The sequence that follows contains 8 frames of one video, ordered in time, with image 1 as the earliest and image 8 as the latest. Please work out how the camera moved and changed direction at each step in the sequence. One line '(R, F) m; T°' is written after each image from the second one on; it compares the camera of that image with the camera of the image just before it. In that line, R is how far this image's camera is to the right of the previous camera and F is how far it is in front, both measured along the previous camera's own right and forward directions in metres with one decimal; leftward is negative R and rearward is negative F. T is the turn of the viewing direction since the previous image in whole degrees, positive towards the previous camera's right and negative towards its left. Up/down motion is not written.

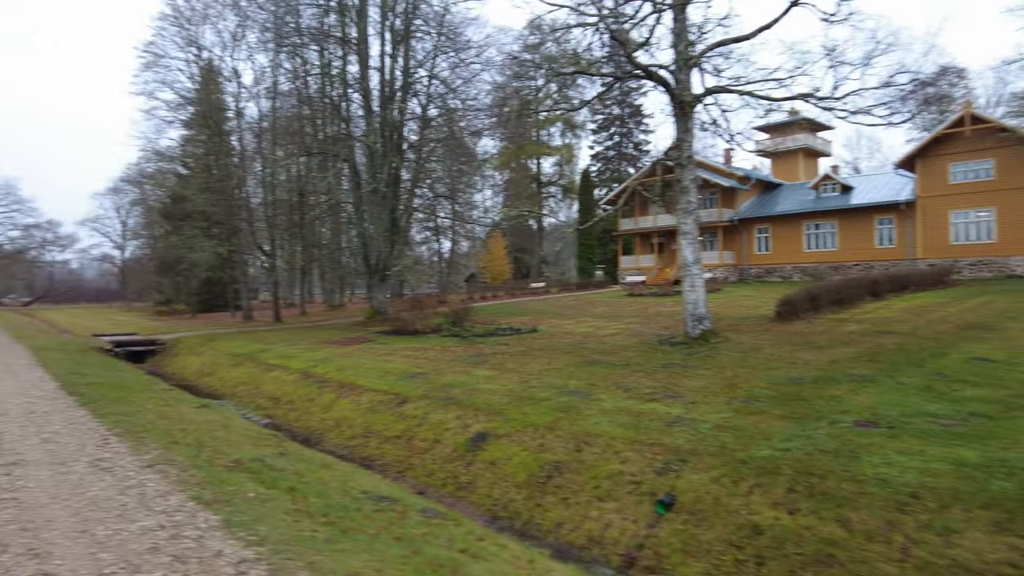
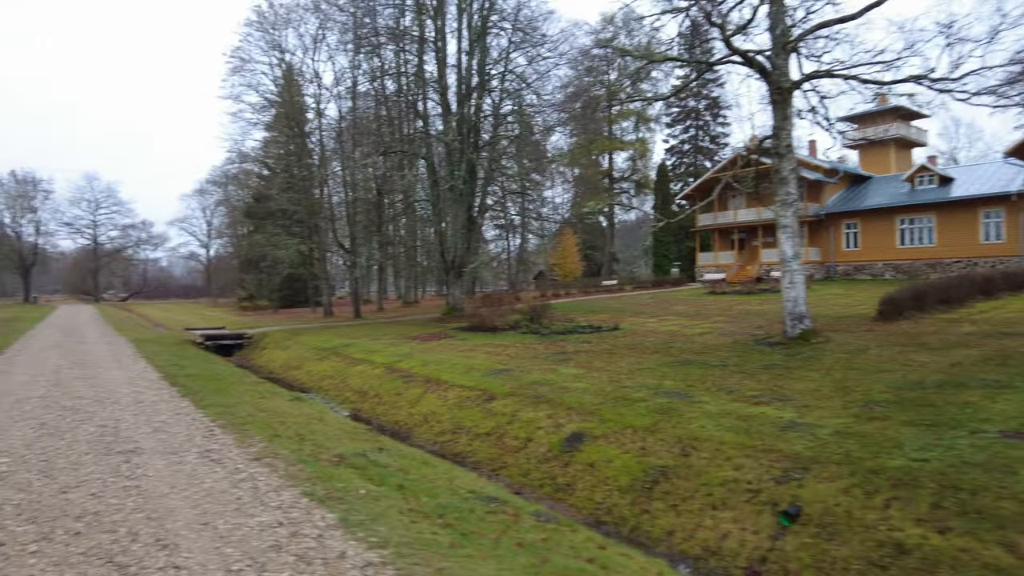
(-0.4, +0.3) m; -6°
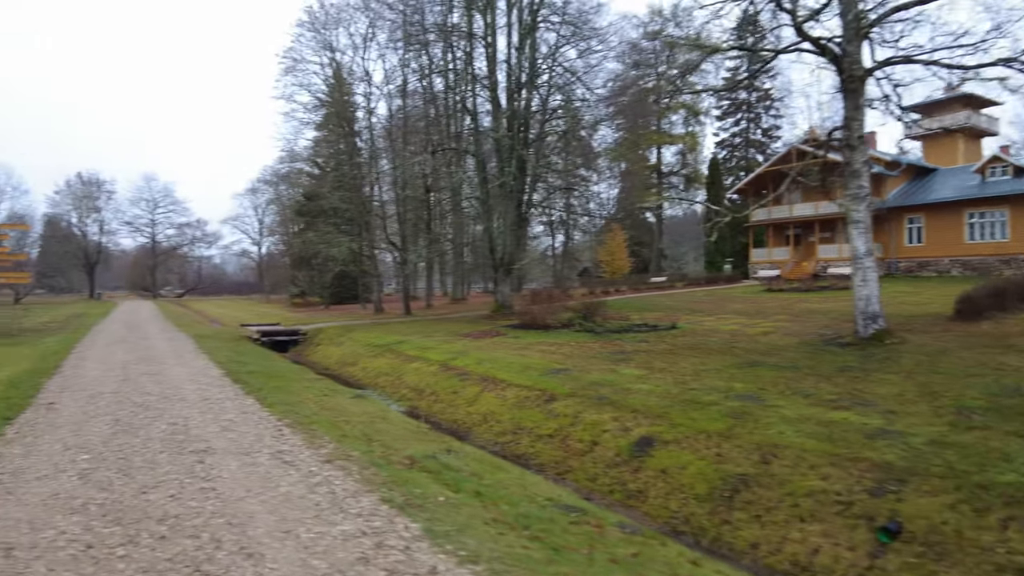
(-0.3, +0.2) m; -4°
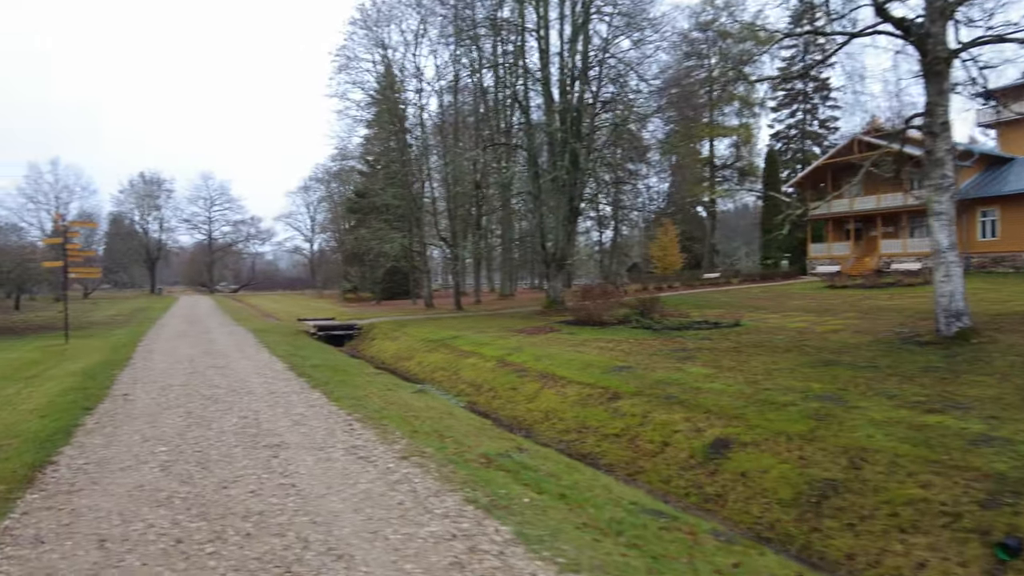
(-0.3, +0.2) m; -4°
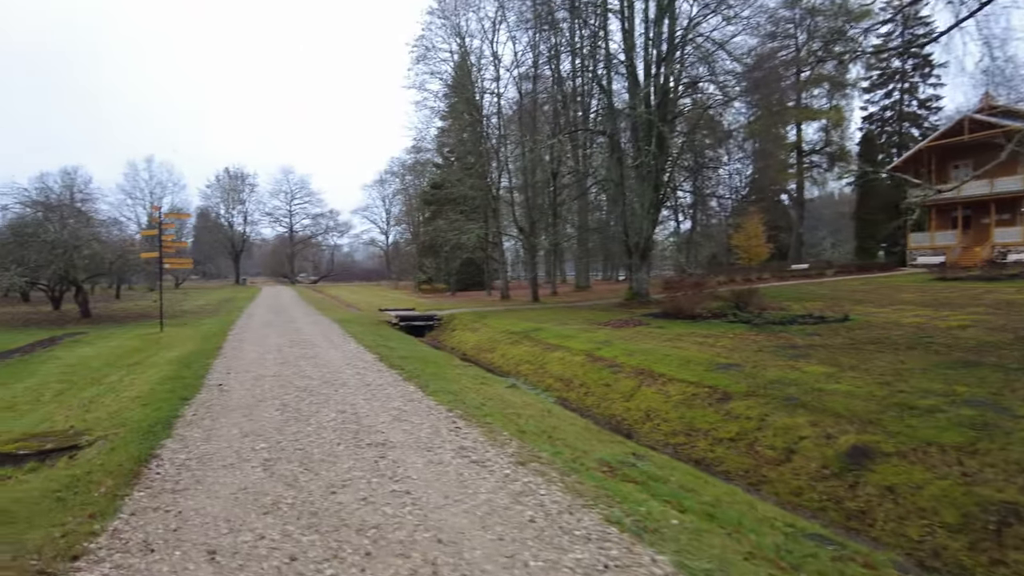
(-0.5, +0.6) m; -6°
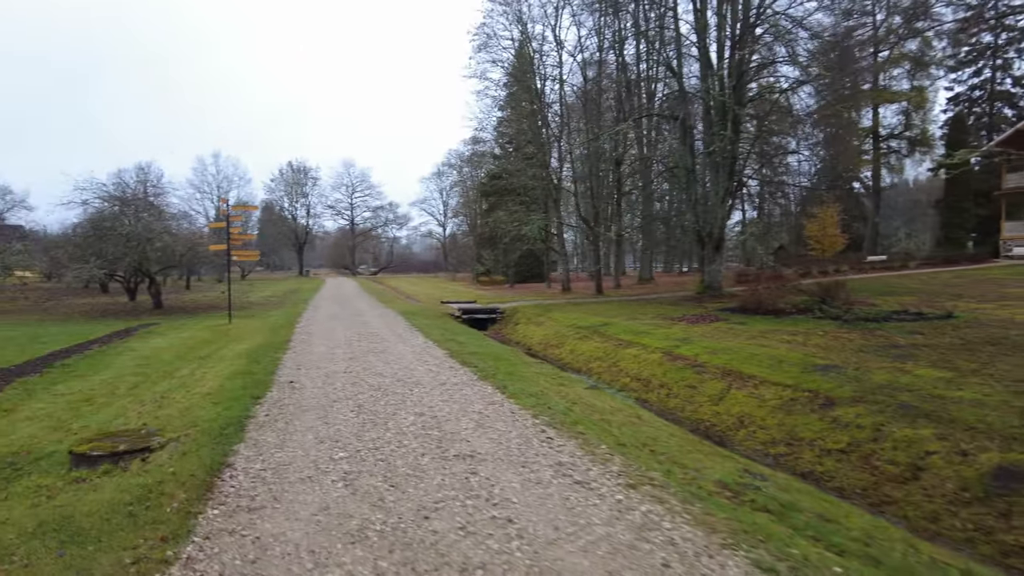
(-0.4, +0.6) m; -5°
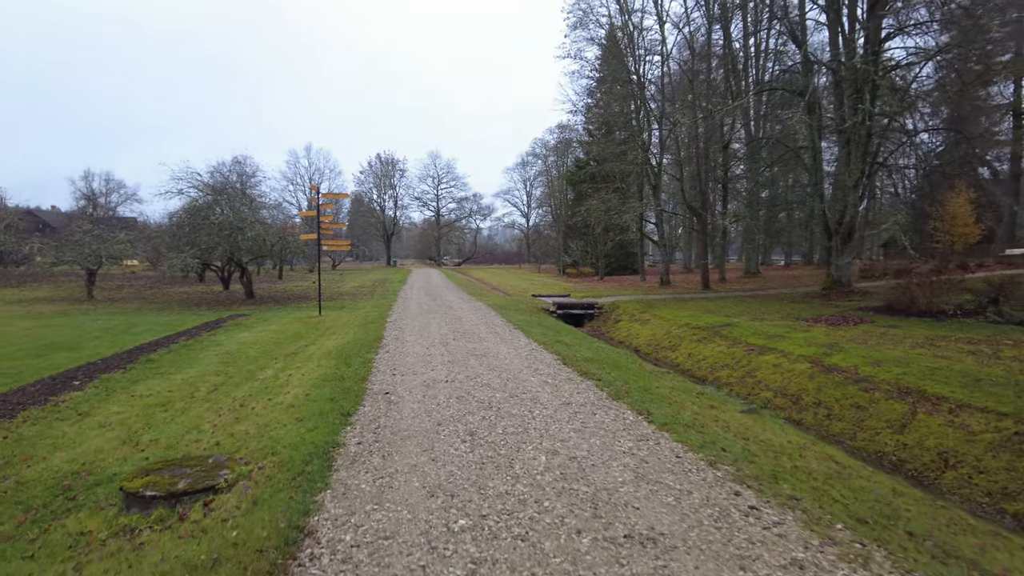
(-0.6, +1.6) m; -7°
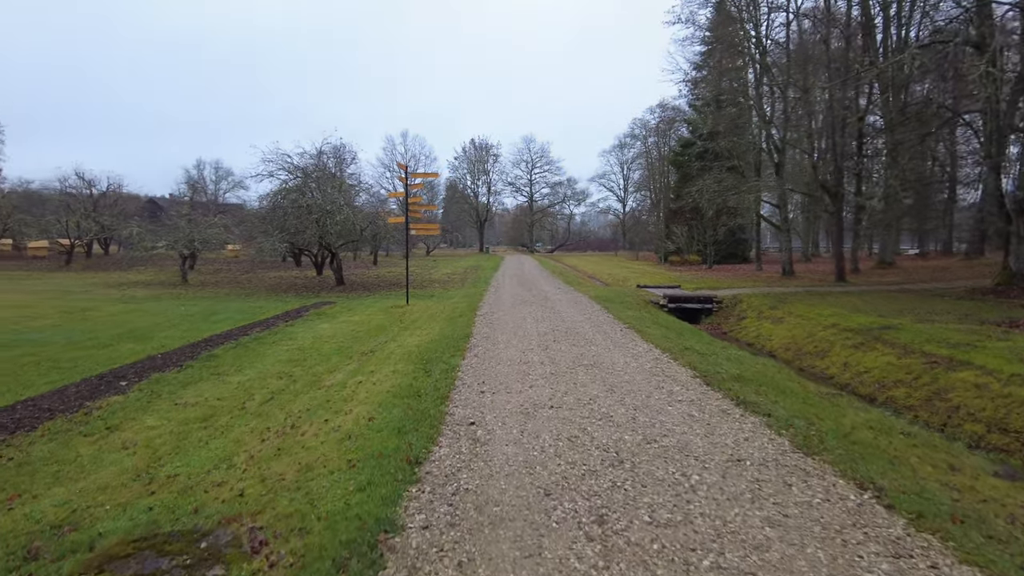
(-0.3, +2.1) m; -8°
